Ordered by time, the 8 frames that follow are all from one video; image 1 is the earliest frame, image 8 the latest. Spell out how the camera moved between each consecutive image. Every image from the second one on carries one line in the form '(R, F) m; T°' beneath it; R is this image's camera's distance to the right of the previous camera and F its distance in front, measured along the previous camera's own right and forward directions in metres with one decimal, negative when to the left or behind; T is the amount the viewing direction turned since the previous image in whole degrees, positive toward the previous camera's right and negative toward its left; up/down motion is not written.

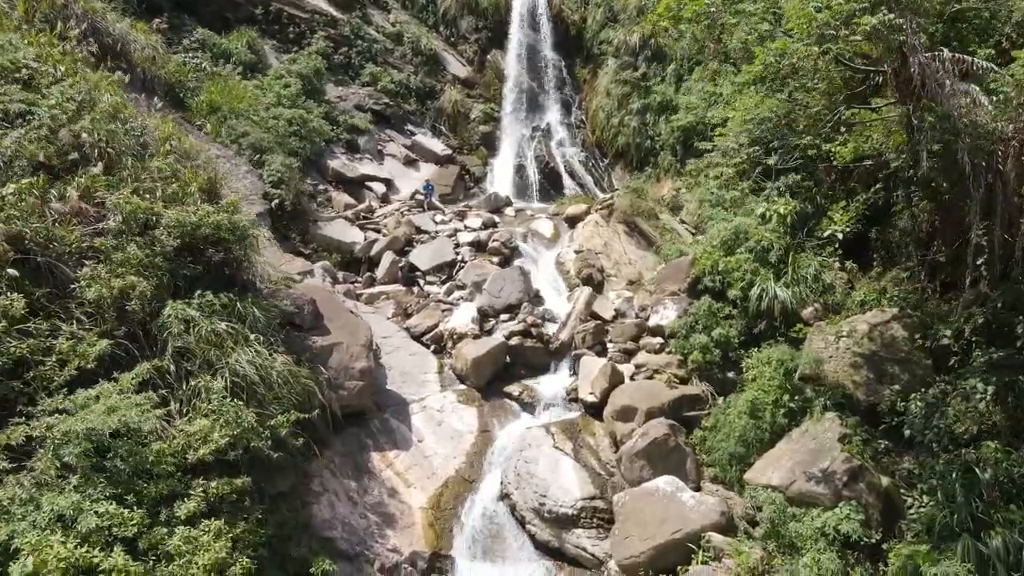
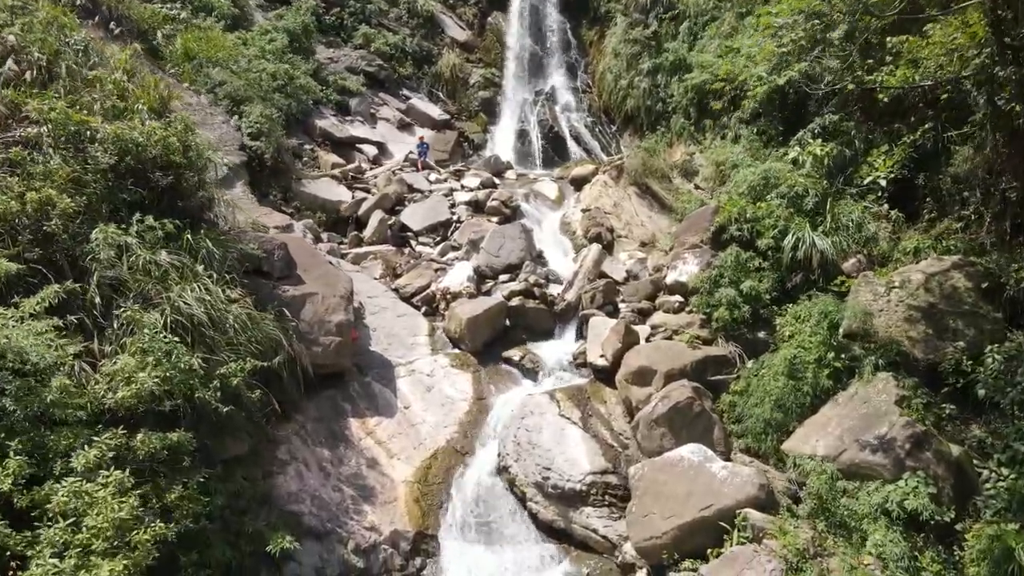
(0.0, +1.3) m; 0°
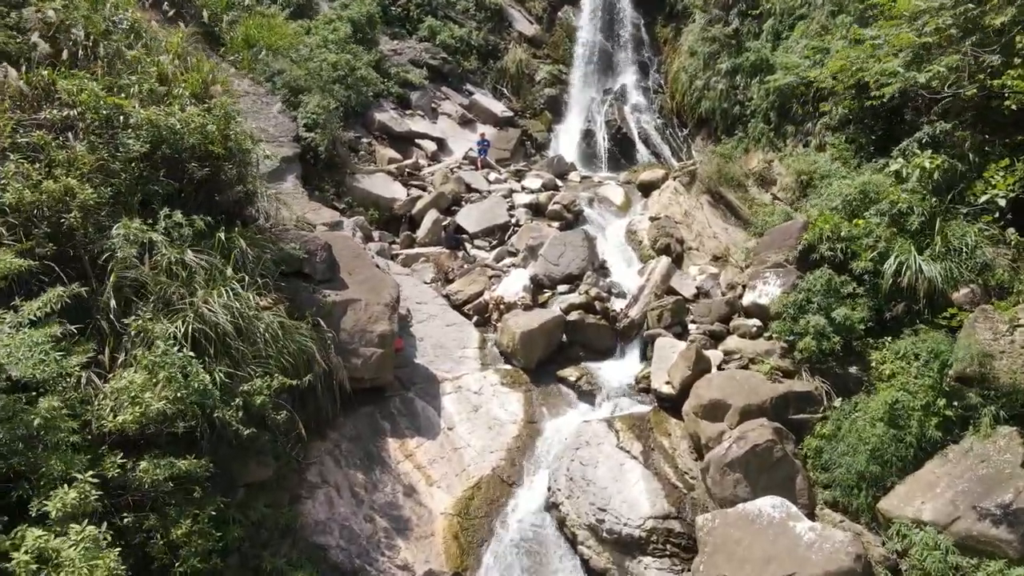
(-0.1, +0.8) m; -4°
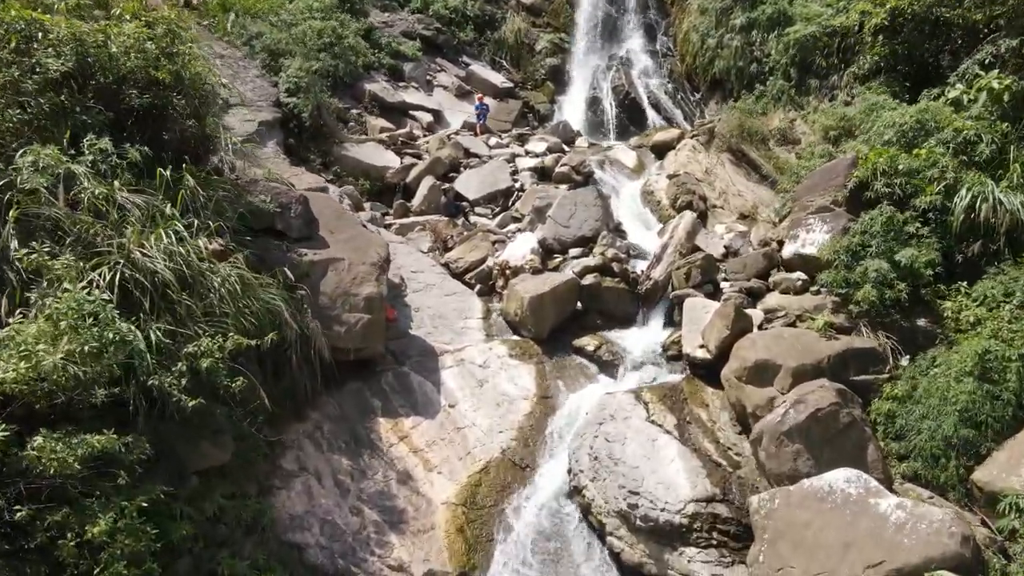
(0.0, +1.1) m; 0°
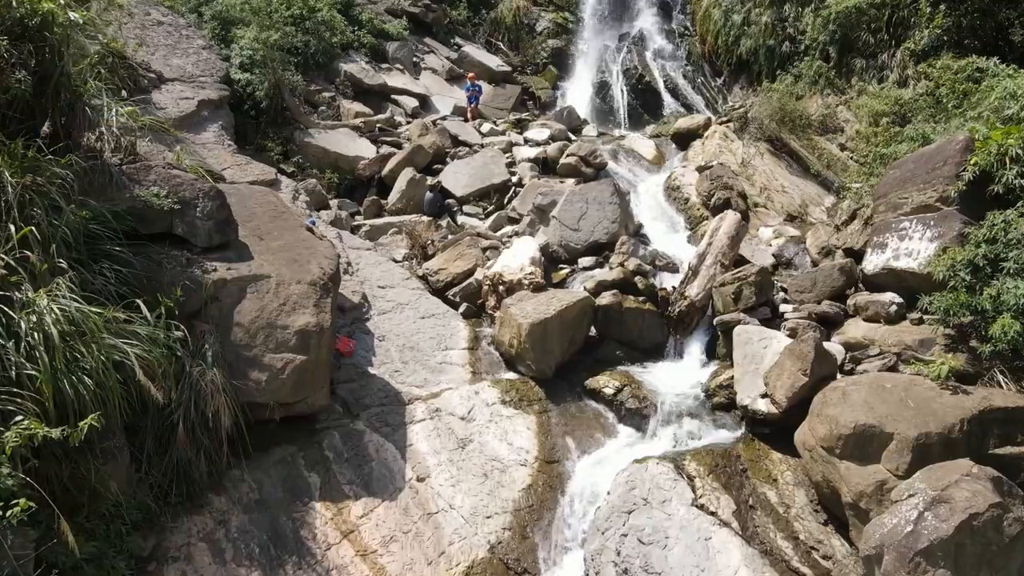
(0.0, +2.0) m; 0°
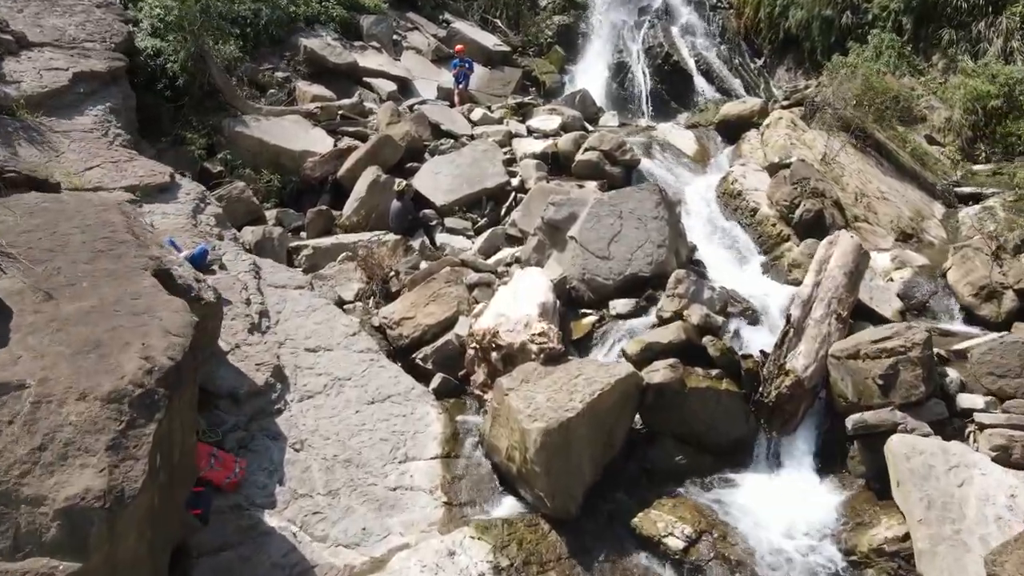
(0.0, +2.5) m; 0°
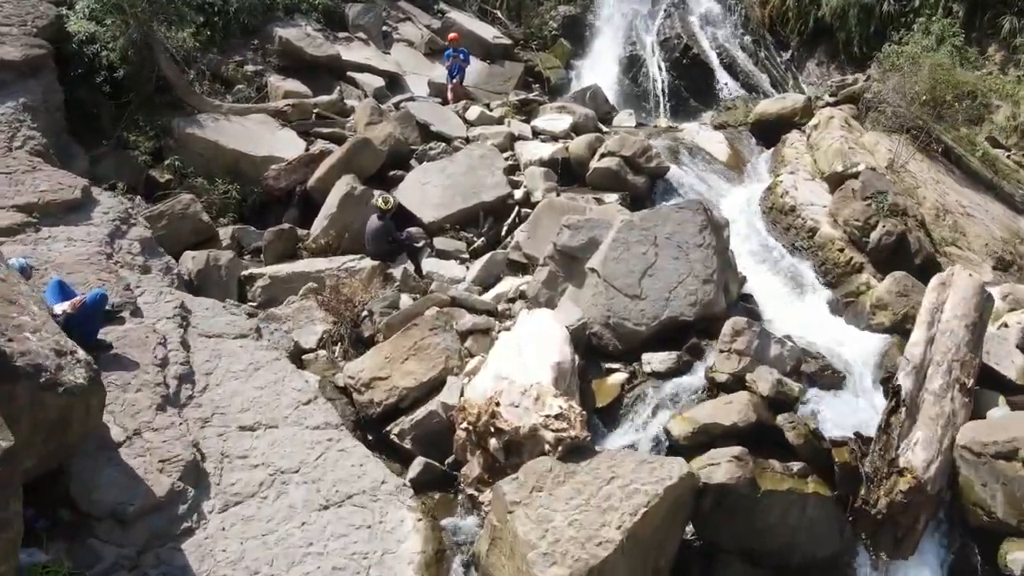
(0.0, +1.2) m; 0°
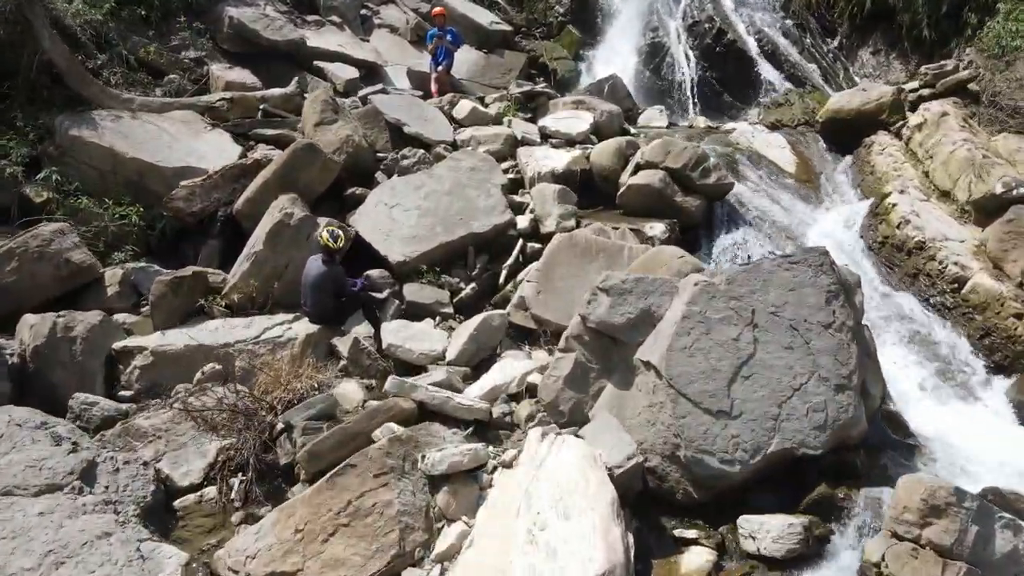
(0.0, +1.7) m; 0°
